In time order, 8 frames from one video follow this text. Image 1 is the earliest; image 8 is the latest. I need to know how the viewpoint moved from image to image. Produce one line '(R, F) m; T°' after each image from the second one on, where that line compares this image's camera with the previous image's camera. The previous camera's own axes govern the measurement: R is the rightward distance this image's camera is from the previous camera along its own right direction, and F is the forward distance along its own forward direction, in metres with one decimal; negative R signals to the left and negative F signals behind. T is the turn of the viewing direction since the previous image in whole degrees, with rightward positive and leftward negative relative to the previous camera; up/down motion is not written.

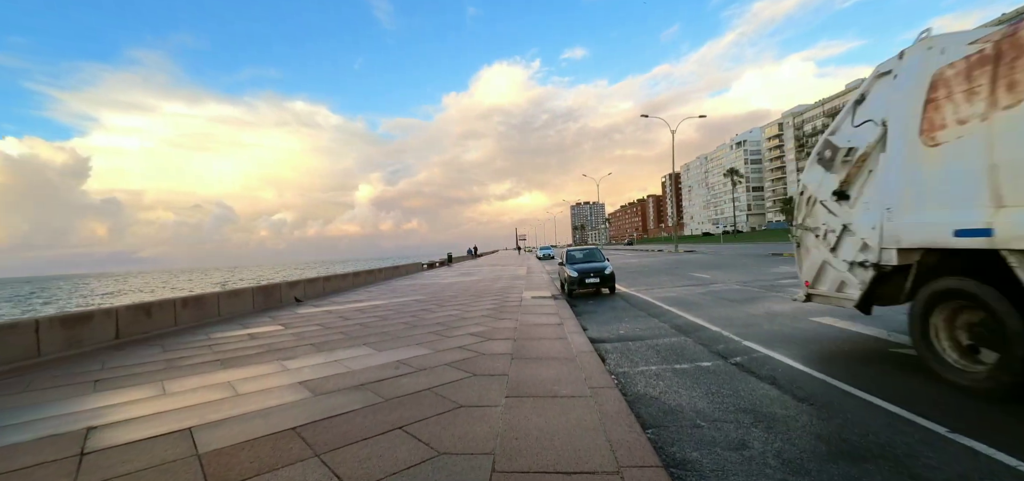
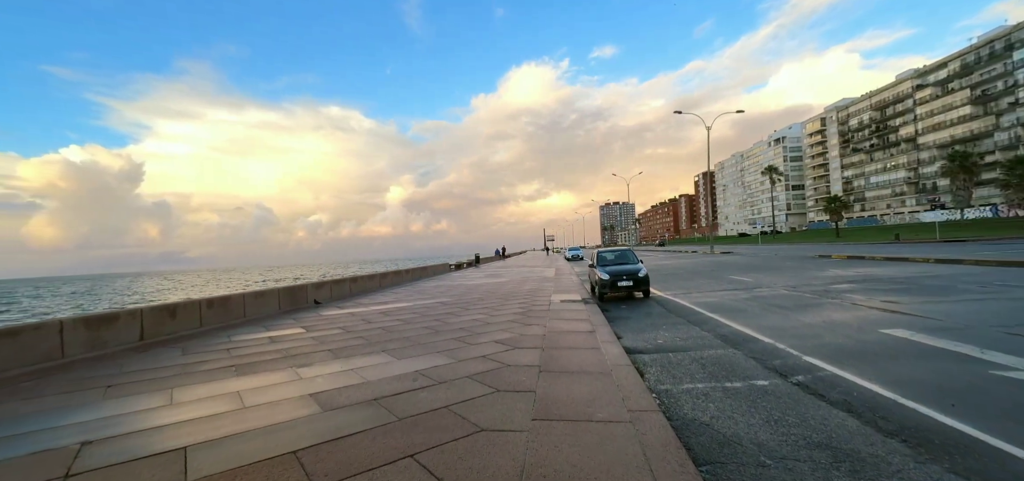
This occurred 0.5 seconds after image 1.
(0.0, +0.5) m; -4°
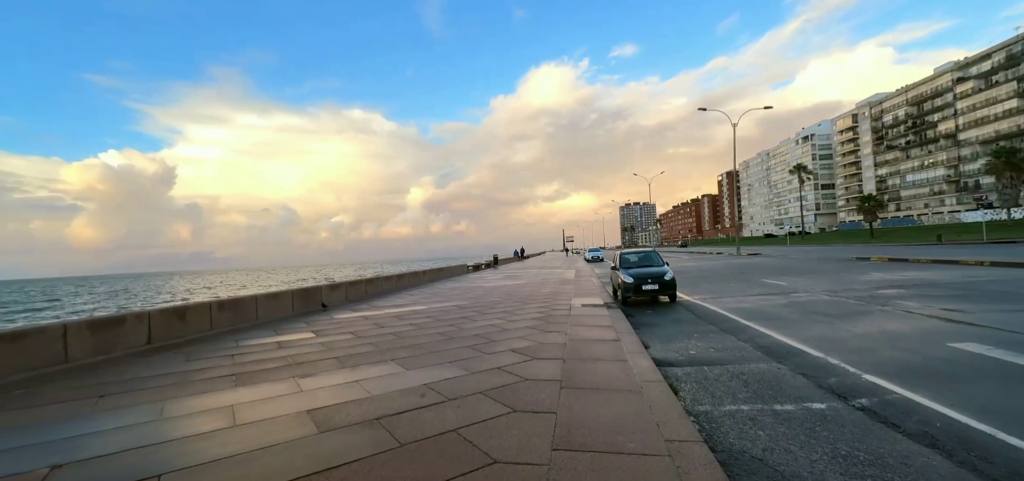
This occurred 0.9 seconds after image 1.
(0.0, +0.5) m; -3°
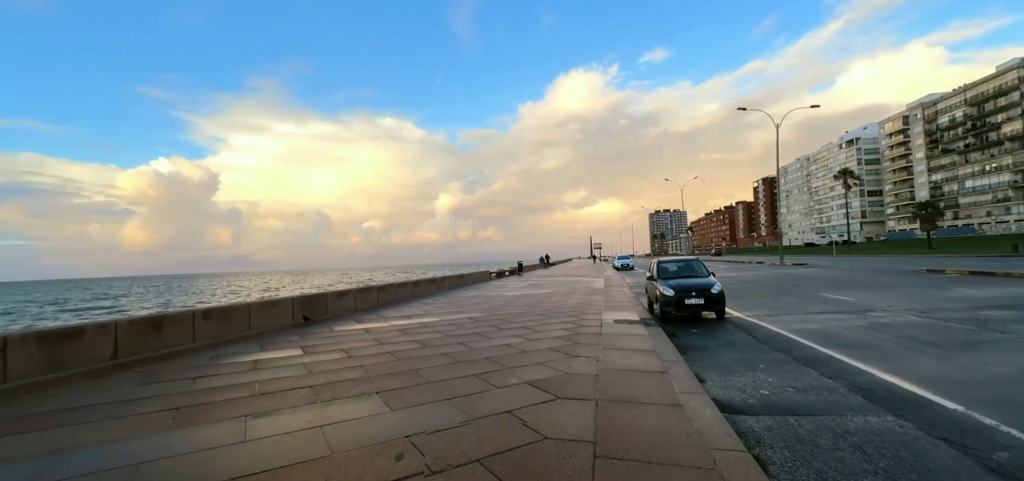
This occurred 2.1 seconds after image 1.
(+0.1, +1.3) m; -4°
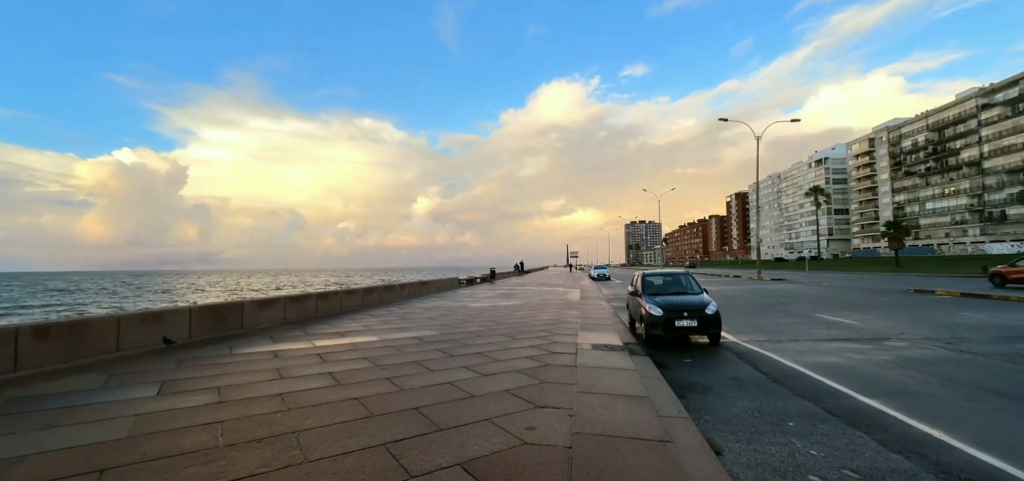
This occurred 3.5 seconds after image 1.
(+0.3, +1.8) m; +3°
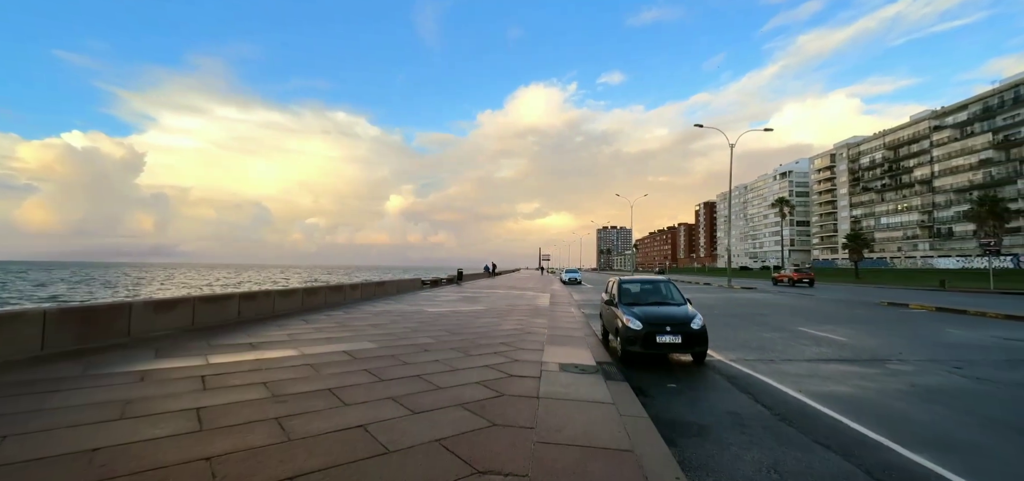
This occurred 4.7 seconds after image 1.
(+0.3, +1.4) m; +4°
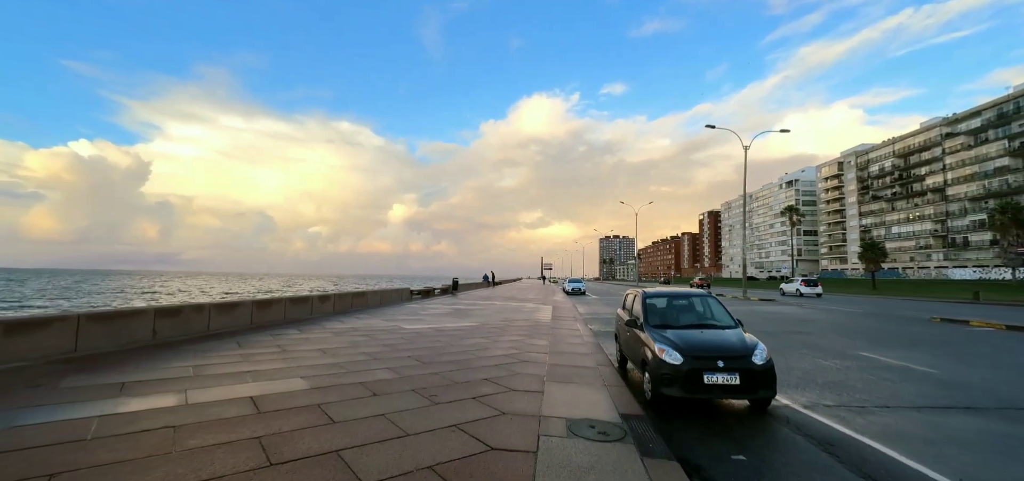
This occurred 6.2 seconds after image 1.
(+0.2, +2.2) m; 0°
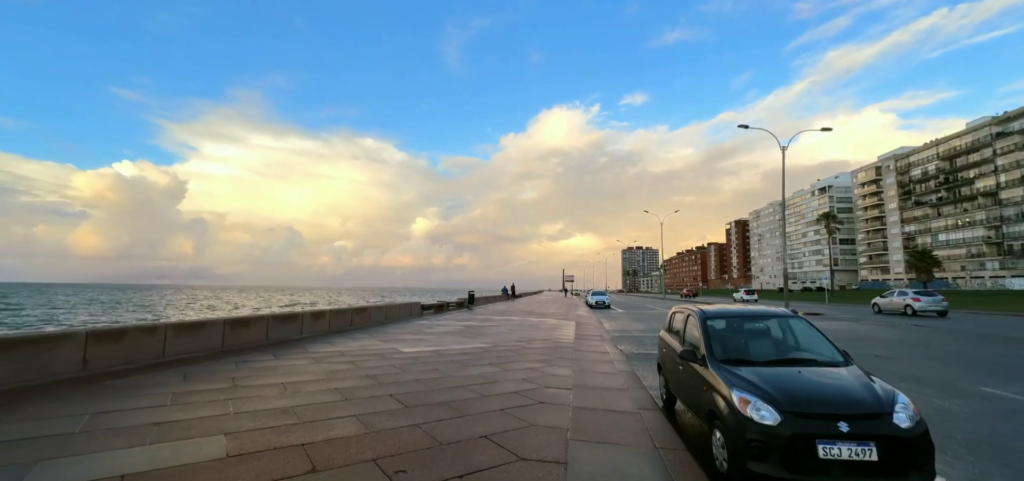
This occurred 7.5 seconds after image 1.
(+0.1, +1.8) m; -3°
